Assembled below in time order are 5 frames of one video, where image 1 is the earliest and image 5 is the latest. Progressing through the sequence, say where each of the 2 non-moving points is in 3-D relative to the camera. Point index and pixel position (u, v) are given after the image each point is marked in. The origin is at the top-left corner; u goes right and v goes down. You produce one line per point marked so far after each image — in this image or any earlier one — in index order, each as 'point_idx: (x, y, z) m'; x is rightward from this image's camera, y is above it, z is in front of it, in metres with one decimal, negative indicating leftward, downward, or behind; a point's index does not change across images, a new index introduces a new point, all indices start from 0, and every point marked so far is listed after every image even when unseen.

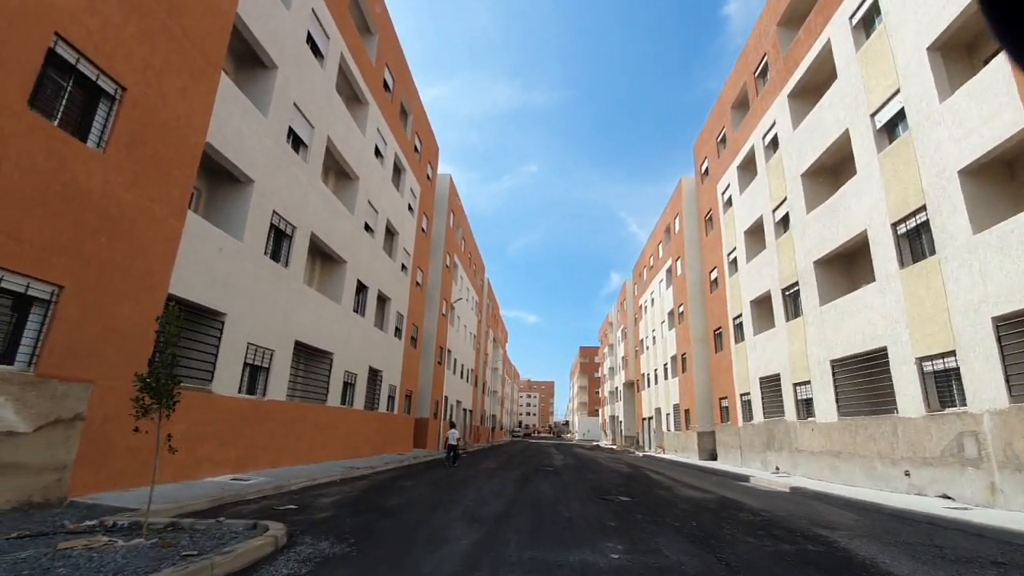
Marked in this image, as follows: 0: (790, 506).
0: (+5.6, -4.4, +19.2) m
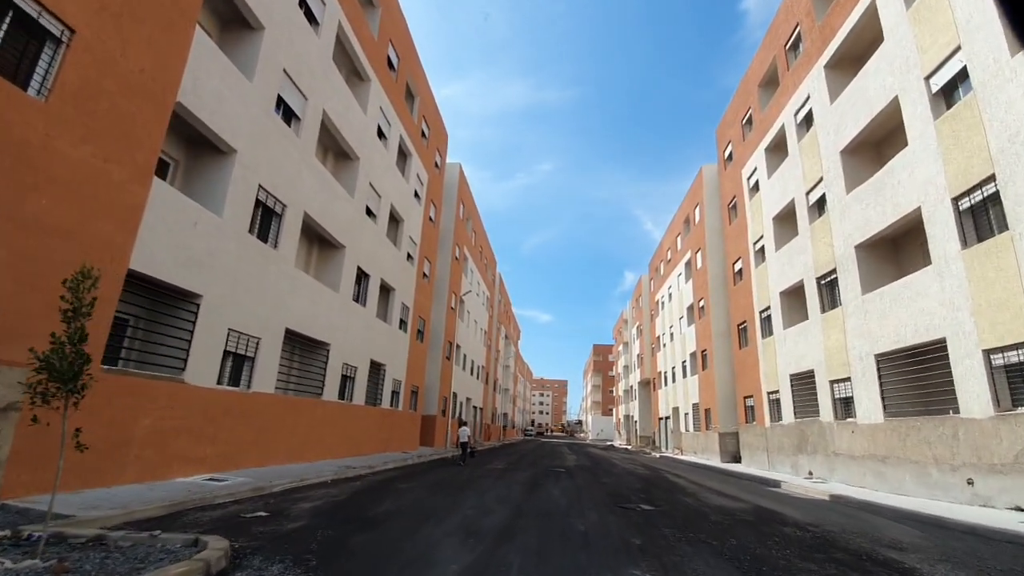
0: (+5.7, -4.0, +16.6) m
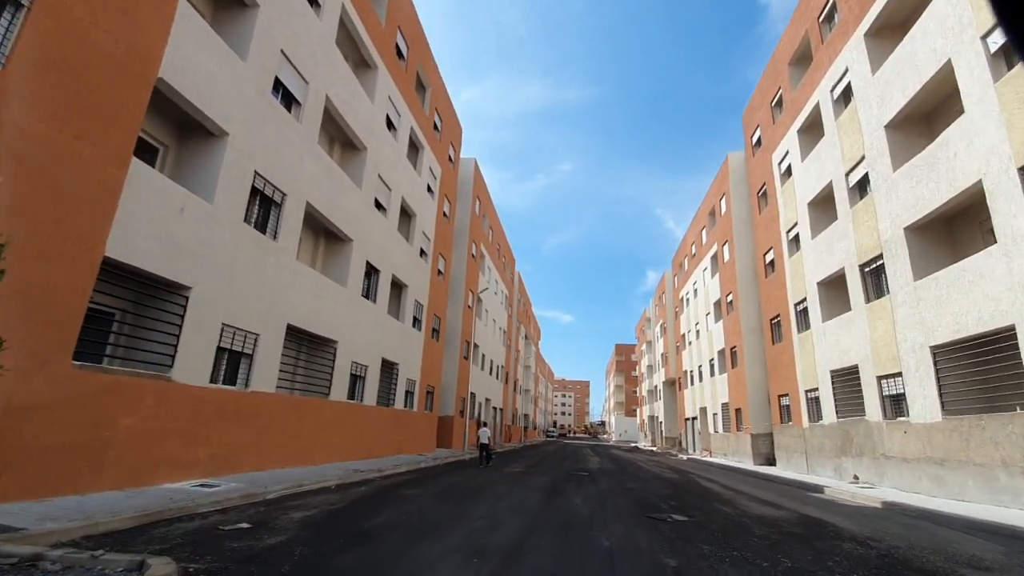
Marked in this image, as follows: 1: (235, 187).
0: (+5.9, -3.7, +14.5) m
1: (-5.1, +1.9, +17.8) m
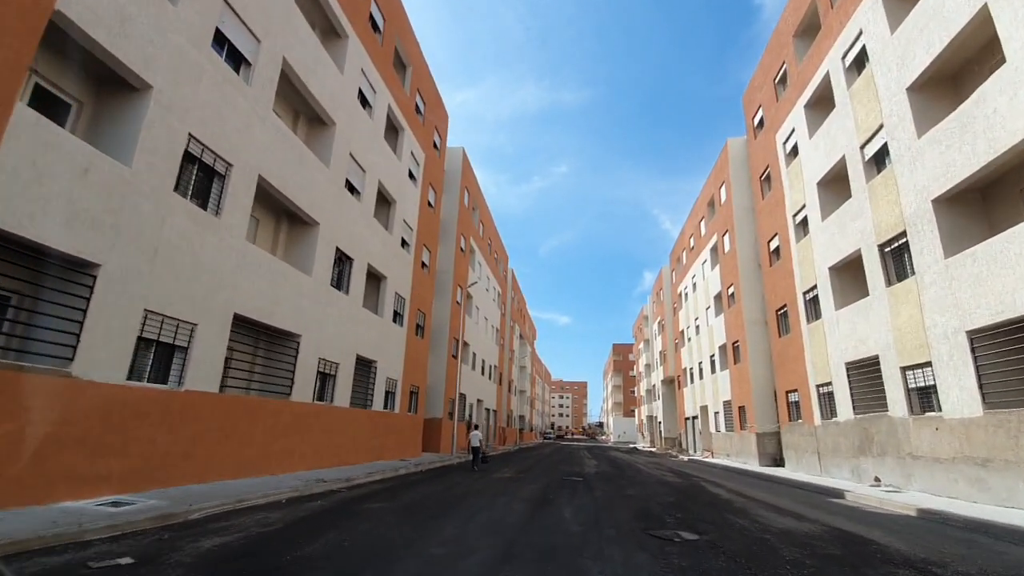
0: (+5.6, -3.2, +11.9) m
1: (-5.5, +2.2, +15.2) m
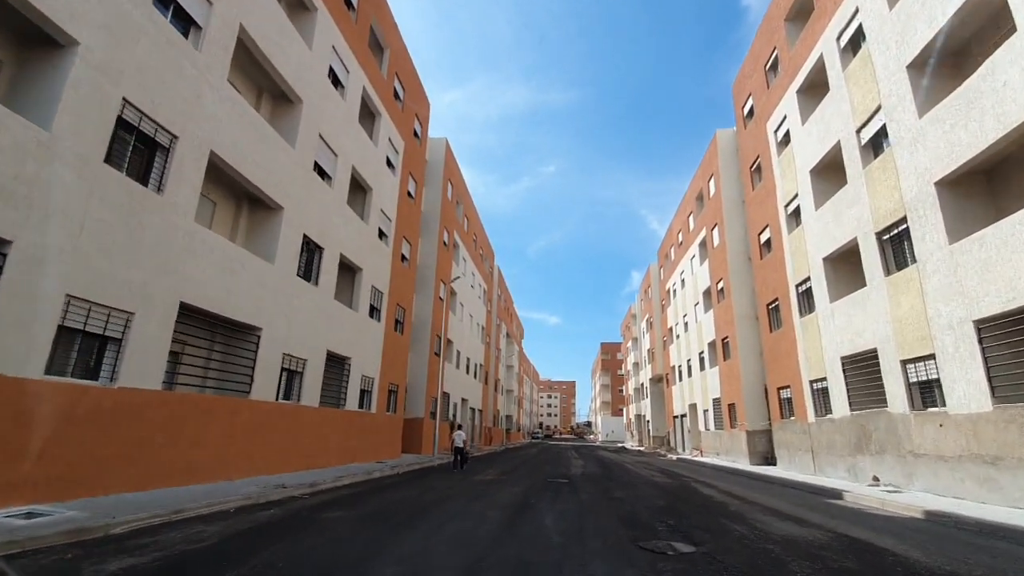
0: (+5.2, -3.0, +10.4) m
1: (-5.9, +2.4, +13.6) m
